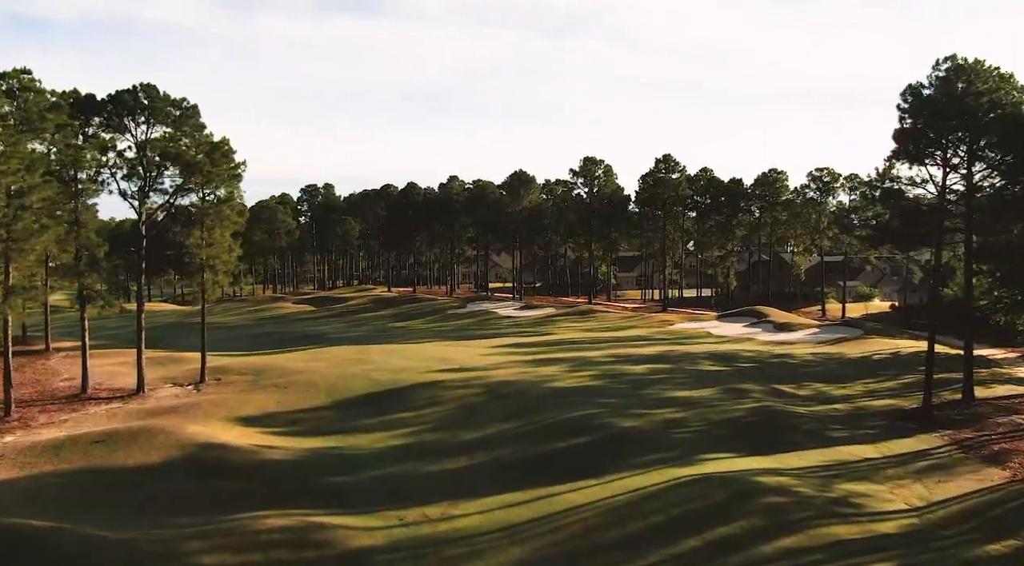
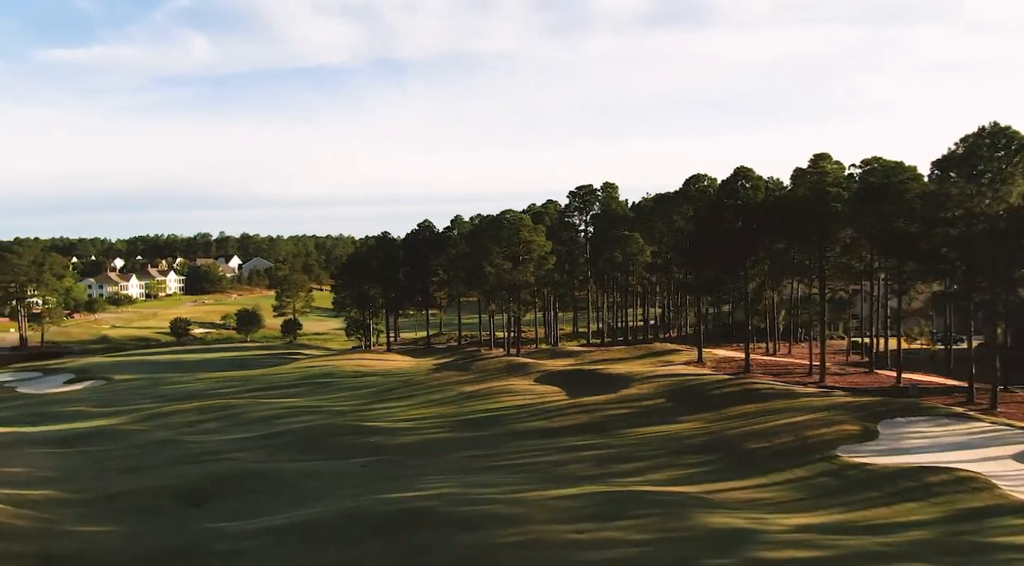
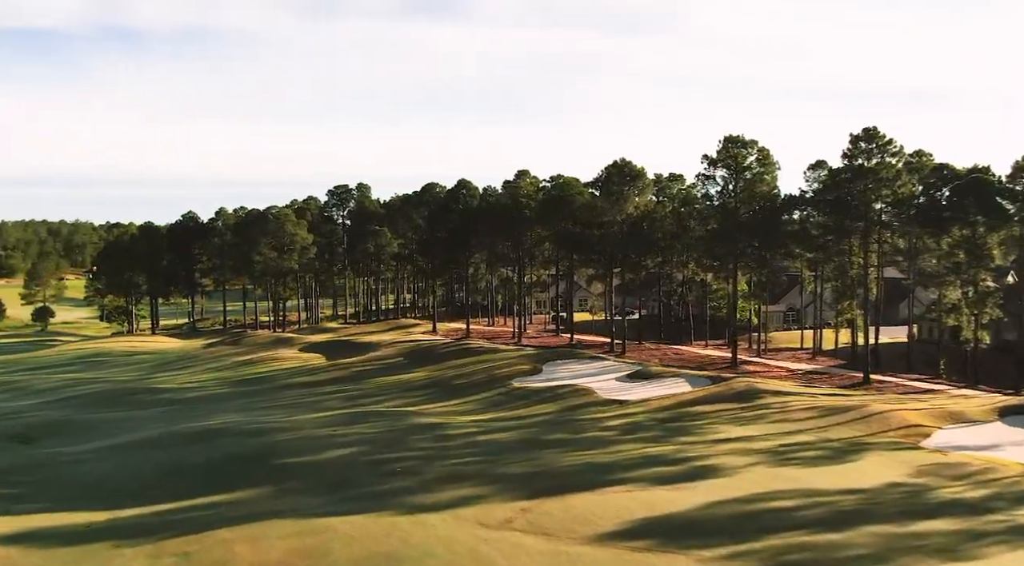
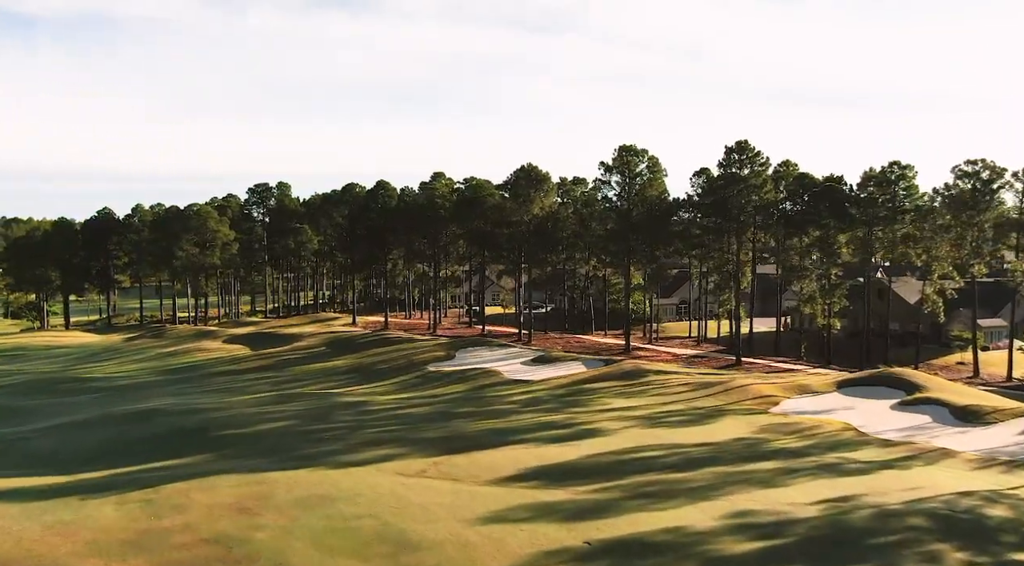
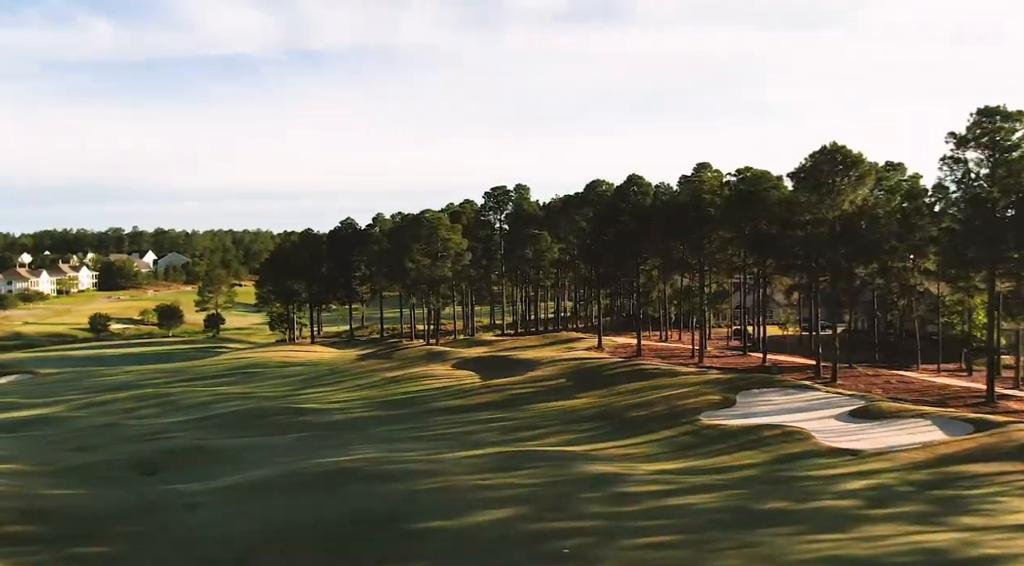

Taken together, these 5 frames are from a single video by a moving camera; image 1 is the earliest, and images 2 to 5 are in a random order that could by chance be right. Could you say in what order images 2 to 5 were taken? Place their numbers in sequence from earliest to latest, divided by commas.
4, 3, 5, 2
